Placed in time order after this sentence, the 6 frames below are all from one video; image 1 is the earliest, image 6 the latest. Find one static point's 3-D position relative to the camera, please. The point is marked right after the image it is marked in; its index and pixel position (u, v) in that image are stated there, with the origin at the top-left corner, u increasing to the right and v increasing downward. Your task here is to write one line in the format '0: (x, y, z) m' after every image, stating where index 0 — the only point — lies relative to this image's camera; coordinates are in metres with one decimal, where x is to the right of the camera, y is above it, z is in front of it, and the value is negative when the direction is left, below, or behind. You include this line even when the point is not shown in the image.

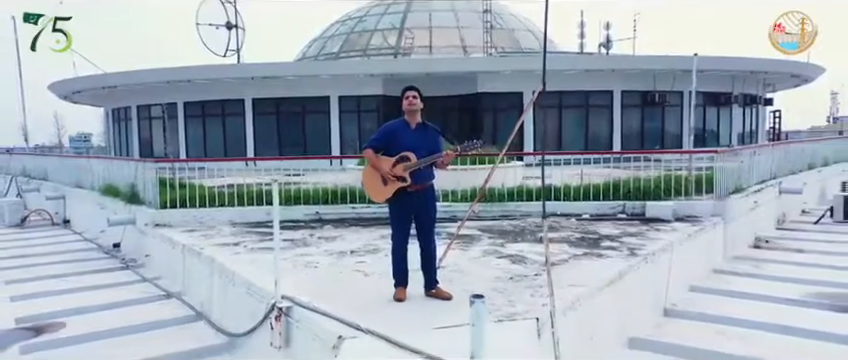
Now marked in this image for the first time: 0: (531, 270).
0: (+0.7, -0.6, +3.6) m
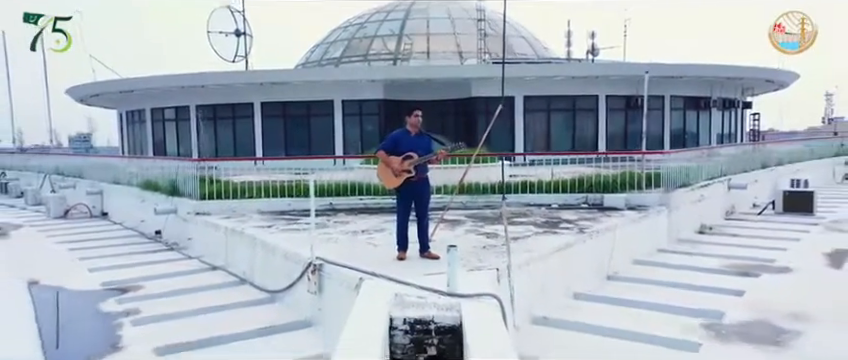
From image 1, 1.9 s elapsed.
0: (+0.6, -0.5, +4.8) m
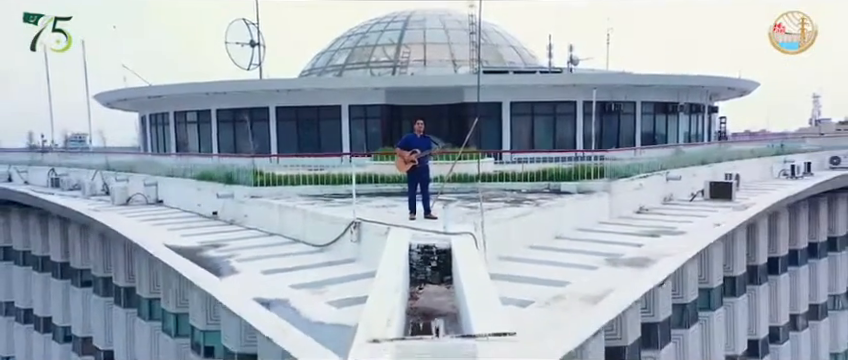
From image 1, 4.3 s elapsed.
0: (+0.7, -0.4, +6.9) m
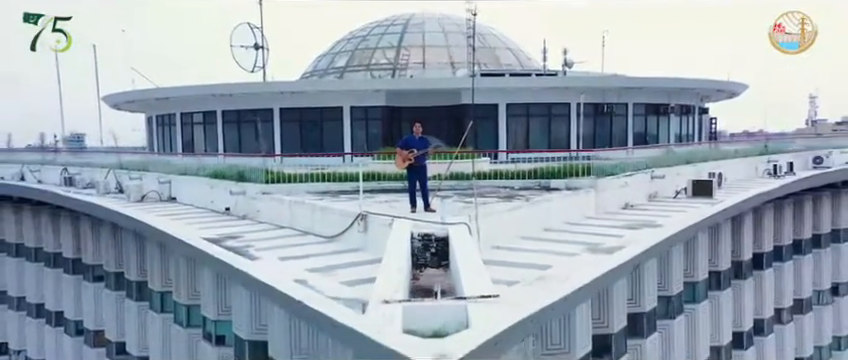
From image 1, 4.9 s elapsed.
0: (+0.7, -0.3, +7.6) m
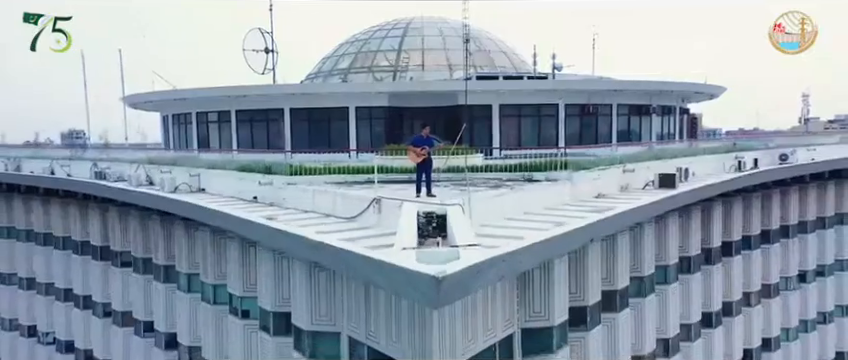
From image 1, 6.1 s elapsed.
0: (+0.7, -0.2, +9.3) m
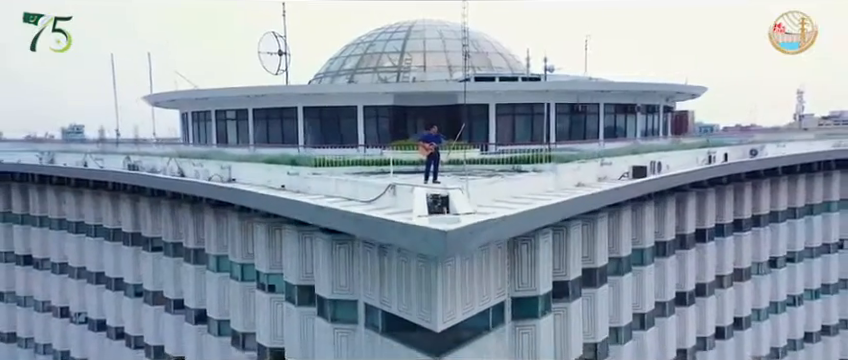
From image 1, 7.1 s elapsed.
0: (+0.8, 0.0, +11.3) m
